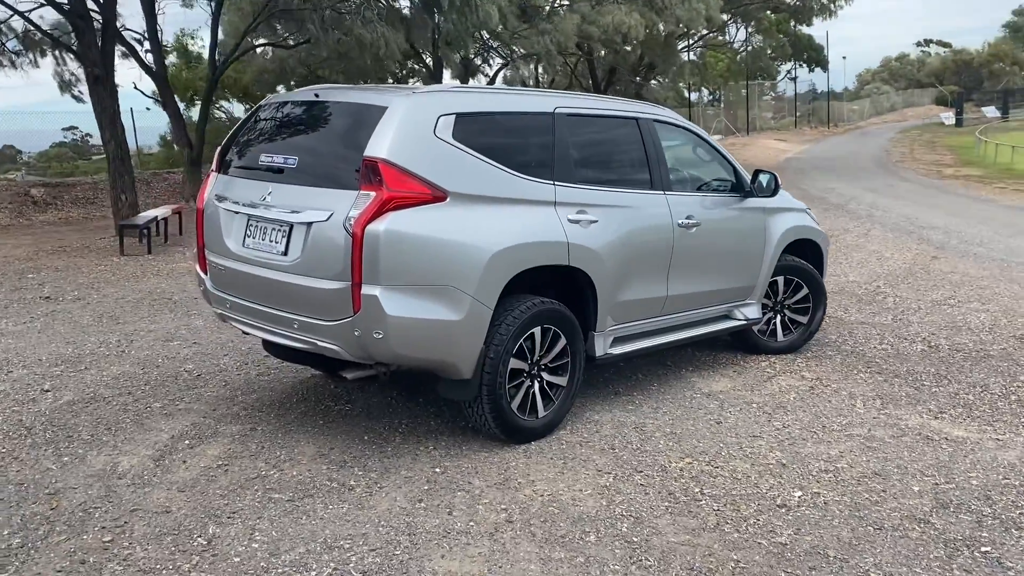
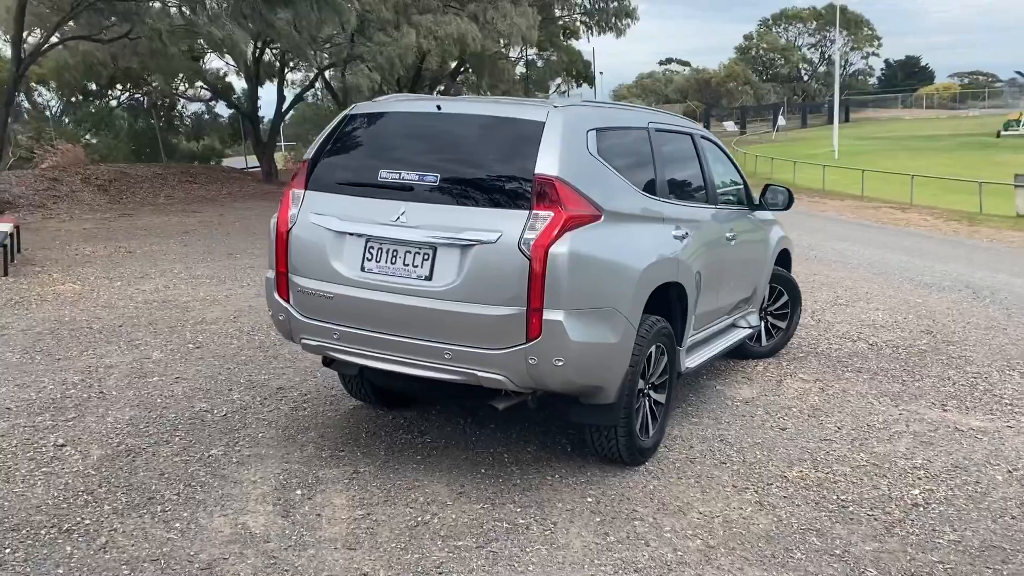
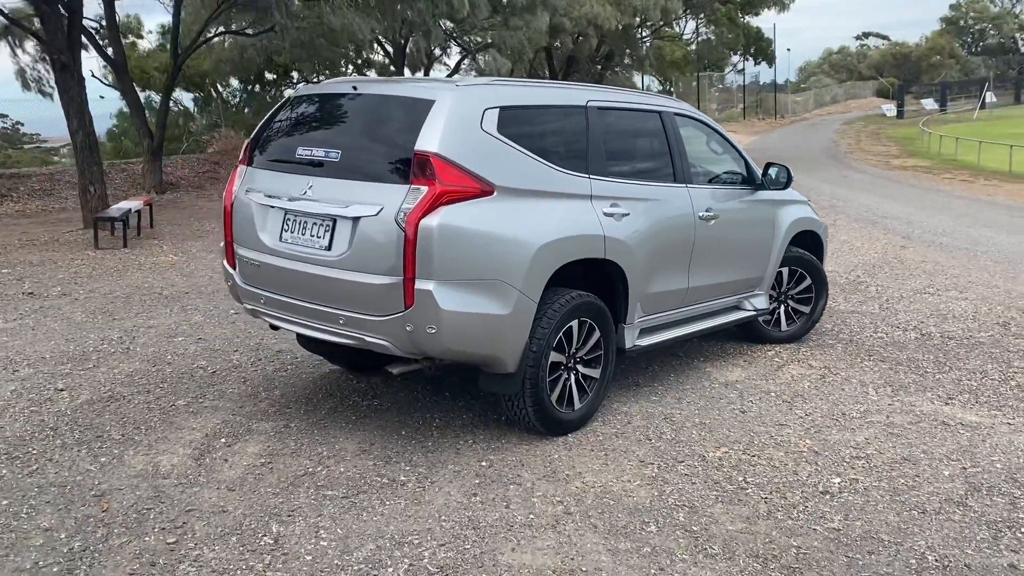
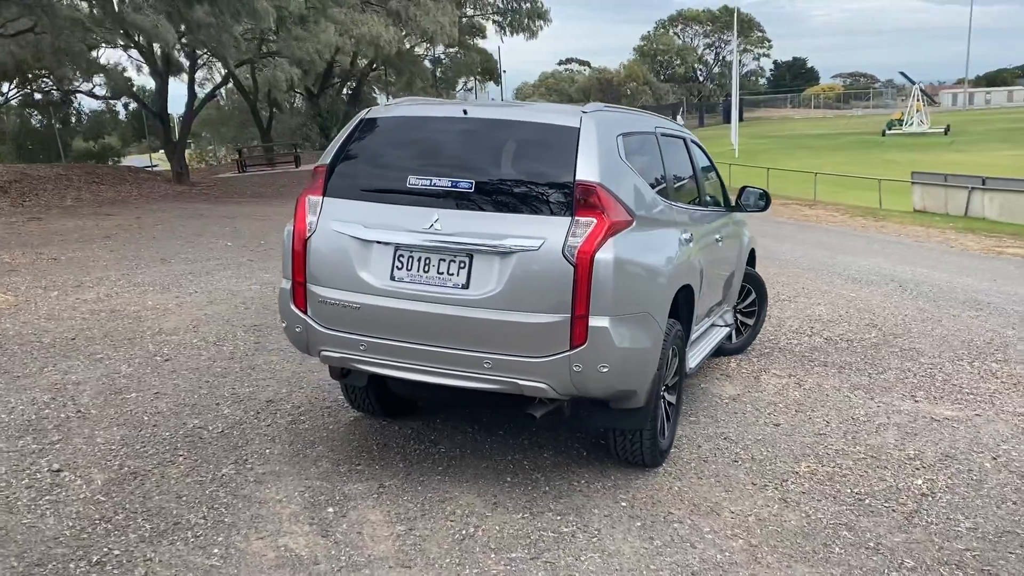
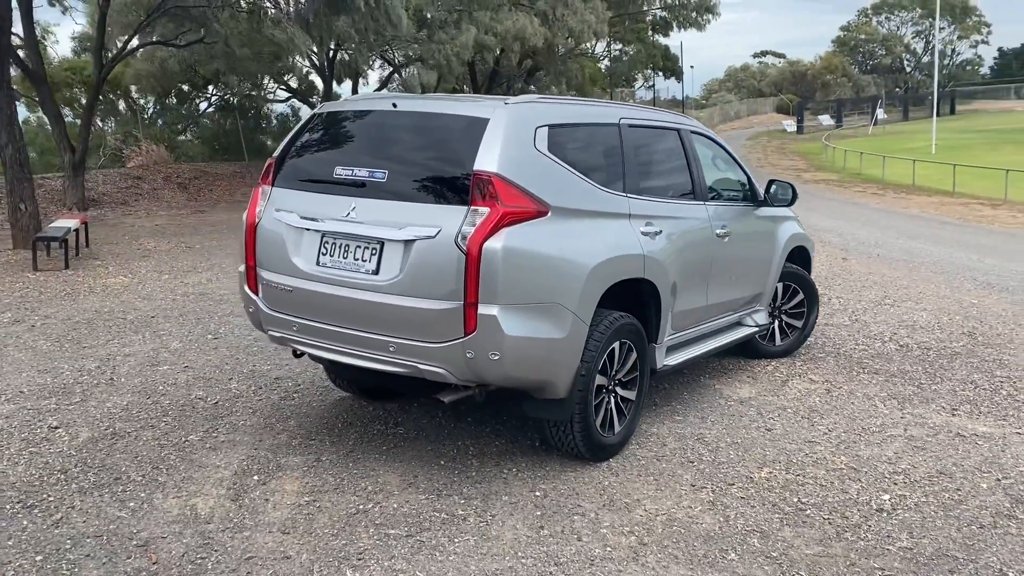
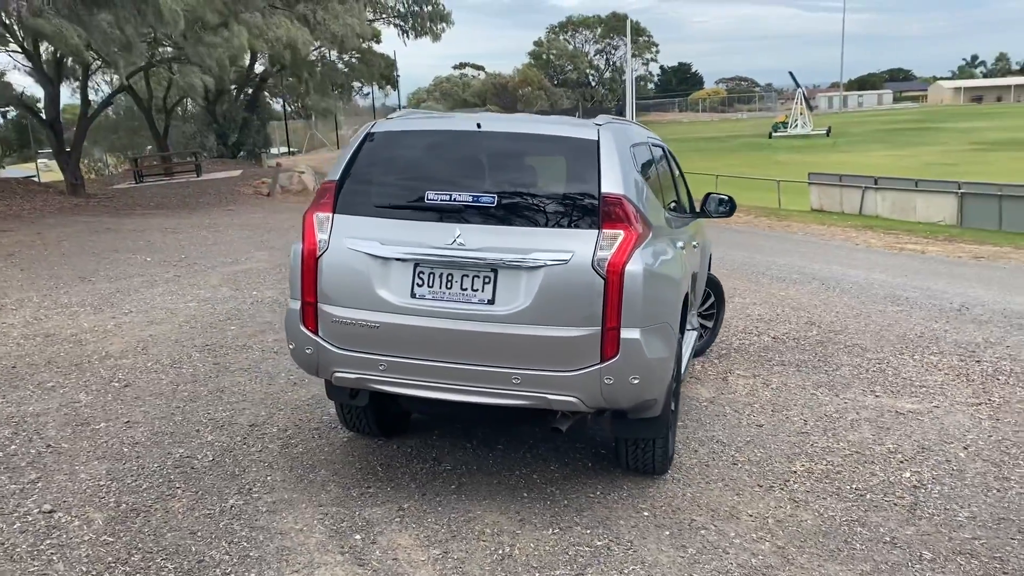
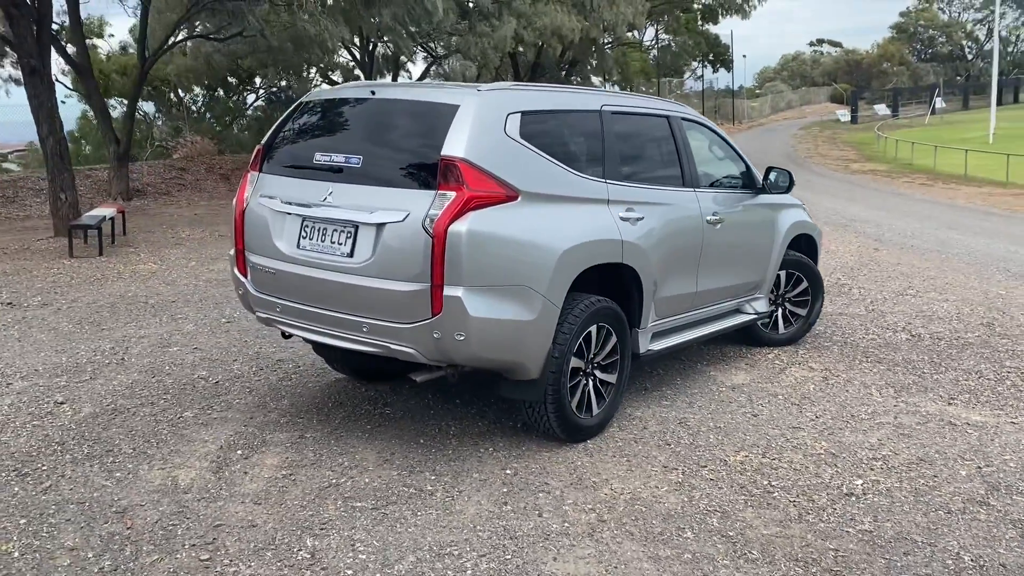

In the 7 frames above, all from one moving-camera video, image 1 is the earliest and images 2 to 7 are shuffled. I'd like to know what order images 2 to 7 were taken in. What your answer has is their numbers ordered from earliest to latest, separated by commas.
3, 7, 5, 2, 4, 6
